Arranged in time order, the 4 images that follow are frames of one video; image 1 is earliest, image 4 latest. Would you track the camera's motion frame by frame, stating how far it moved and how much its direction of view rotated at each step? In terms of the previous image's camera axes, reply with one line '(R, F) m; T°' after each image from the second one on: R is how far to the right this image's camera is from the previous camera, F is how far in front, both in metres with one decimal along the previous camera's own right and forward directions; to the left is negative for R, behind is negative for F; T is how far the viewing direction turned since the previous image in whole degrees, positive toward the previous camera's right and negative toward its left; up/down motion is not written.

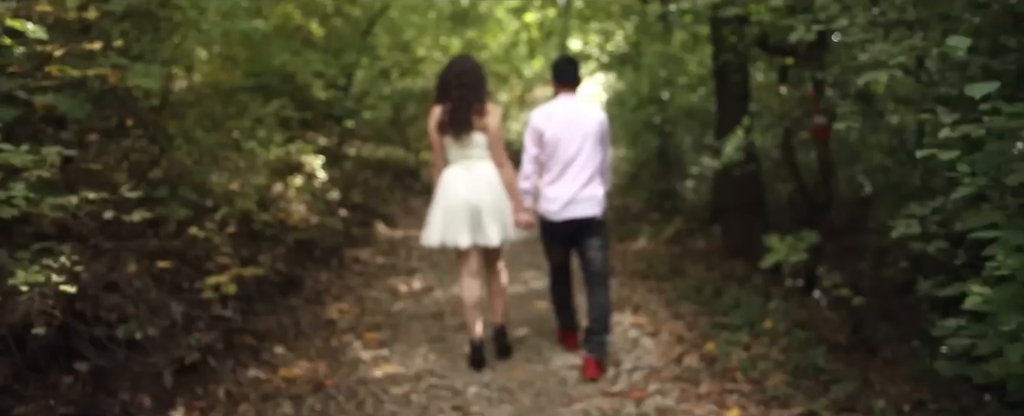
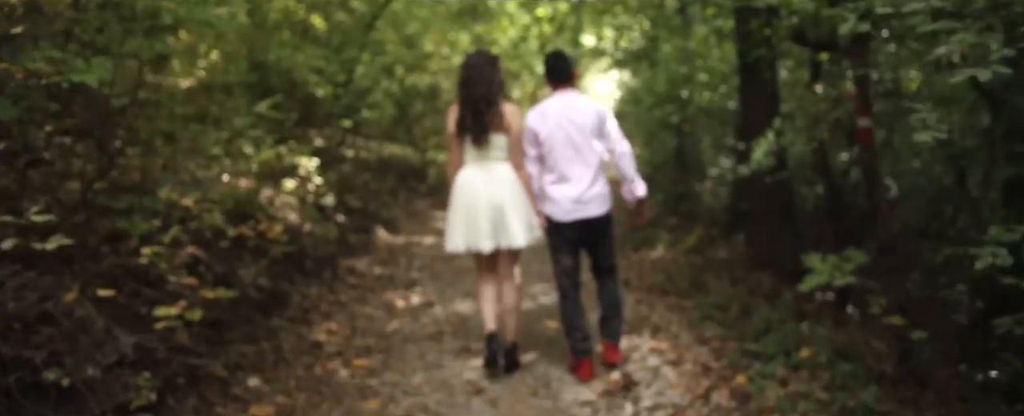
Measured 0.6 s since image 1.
(0.0, +0.6) m; -1°
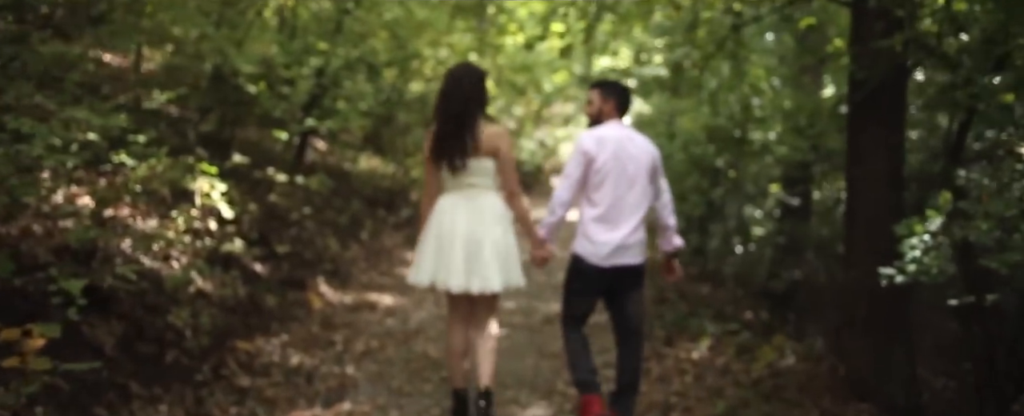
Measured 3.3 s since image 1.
(0.0, +2.7) m; 0°
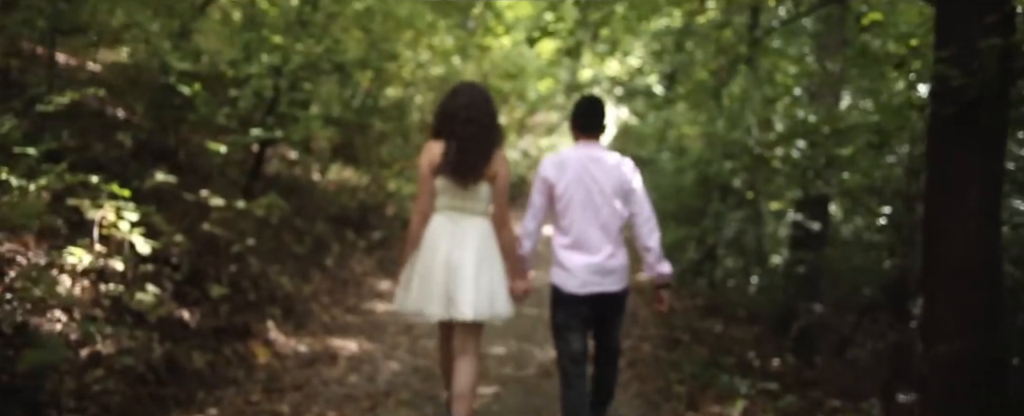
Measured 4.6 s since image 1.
(-0.1, +1.3) m; +1°
